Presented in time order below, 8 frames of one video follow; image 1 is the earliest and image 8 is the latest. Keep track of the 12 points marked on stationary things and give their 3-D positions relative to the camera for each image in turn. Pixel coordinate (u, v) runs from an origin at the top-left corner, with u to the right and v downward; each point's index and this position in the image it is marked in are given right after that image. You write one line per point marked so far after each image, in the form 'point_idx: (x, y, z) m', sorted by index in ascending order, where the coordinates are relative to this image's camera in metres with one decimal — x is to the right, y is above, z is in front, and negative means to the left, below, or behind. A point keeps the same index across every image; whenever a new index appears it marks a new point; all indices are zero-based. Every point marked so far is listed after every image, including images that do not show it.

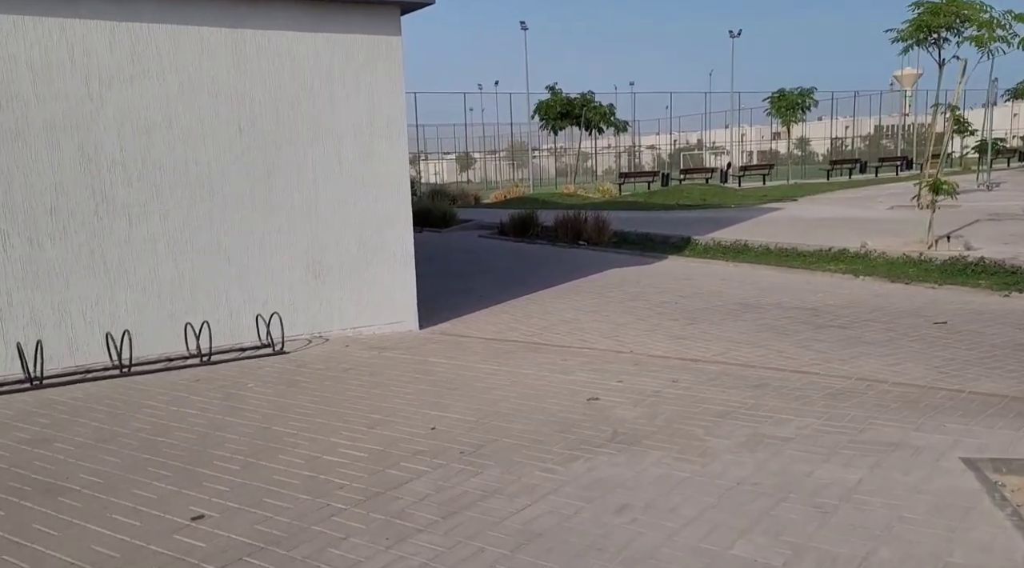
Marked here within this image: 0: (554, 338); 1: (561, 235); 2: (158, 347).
0: (+0.3, -0.5, +7.4) m
1: (+0.8, +0.9, +15.3) m
2: (-2.7, -0.5, +6.7) m
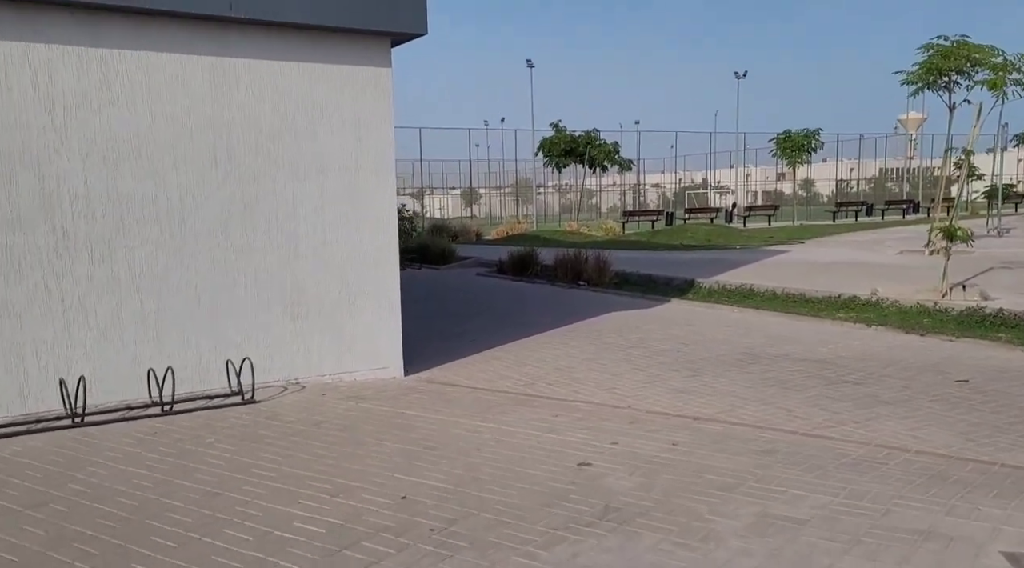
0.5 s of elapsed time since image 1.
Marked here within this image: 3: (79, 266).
0: (+0.3, -0.8, +6.9) m
1: (+0.8, +0.2, +14.9) m
2: (-2.8, -0.8, +6.2) m
3: (-3.0, +0.1, +6.1) m
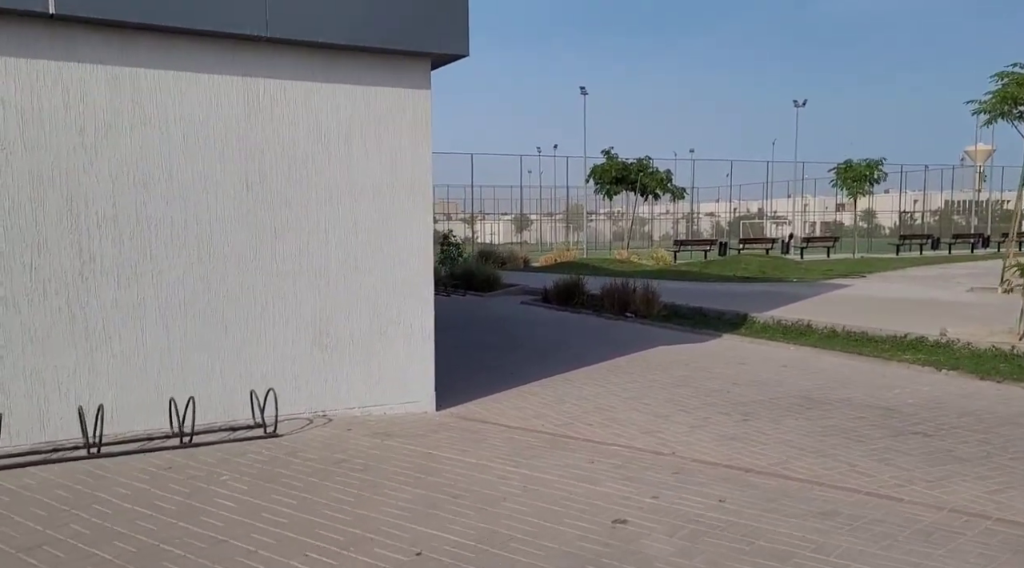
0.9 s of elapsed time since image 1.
0: (+0.5, -1.1, +6.5) m
1: (+1.5, -0.3, +14.4) m
2: (-2.5, -0.9, +6.0) m
3: (-2.7, 0.0, +5.9) m
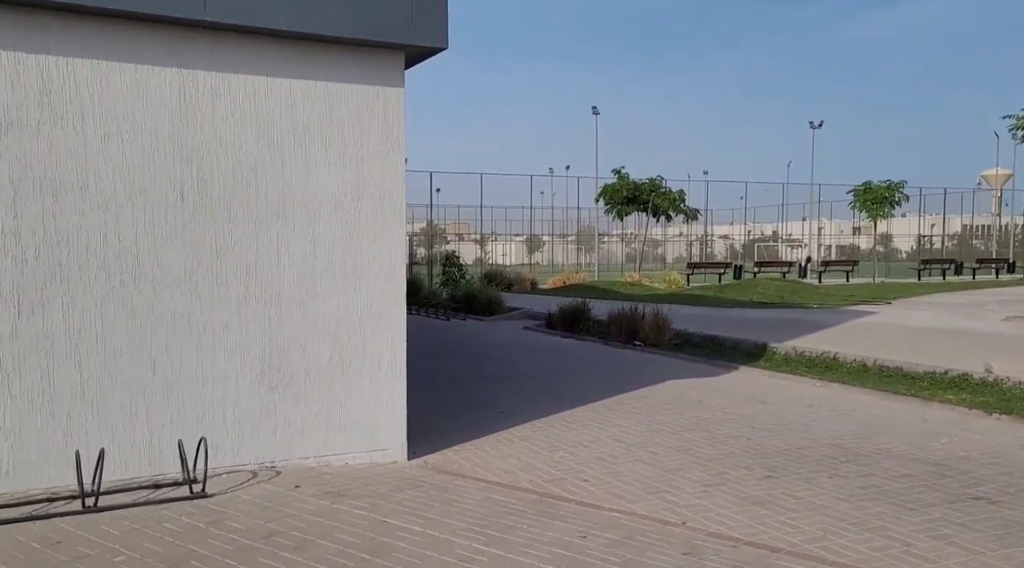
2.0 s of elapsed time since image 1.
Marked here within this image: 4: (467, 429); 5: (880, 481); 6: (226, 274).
0: (+0.4, -1.3, +5.5) m
1: (+1.5, -0.7, +13.4) m
2: (-2.6, -1.1, +5.0) m
3: (-2.8, -0.2, +4.9) m
4: (-0.4, -1.2, +7.3) m
5: (+2.3, -1.2, +5.7) m
6: (-1.8, +0.1, +5.5) m
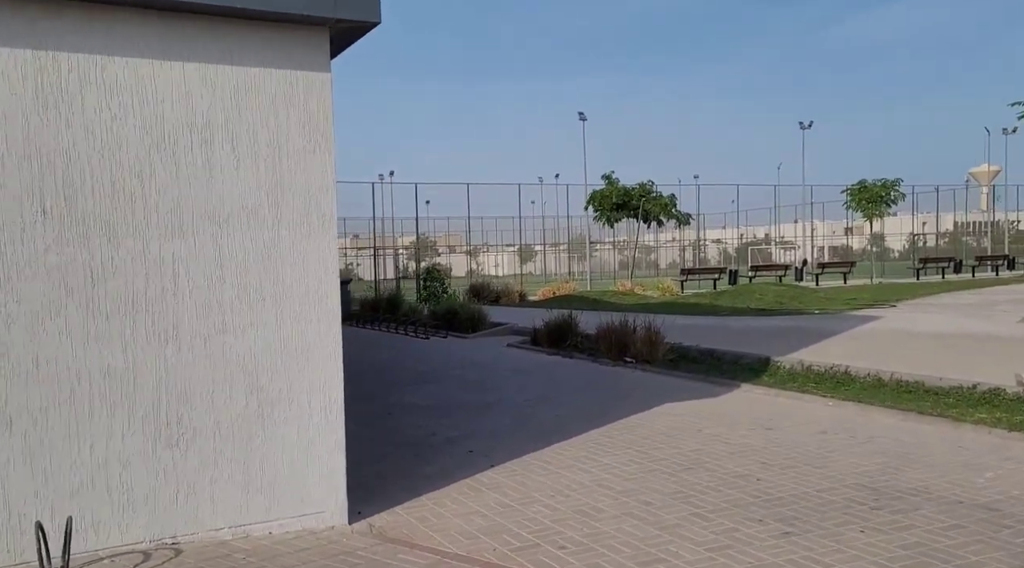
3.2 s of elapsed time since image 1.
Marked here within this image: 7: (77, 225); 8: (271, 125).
0: (+0.2, -1.4, +4.4) m
1: (+1.3, -0.9, +12.3) m
2: (-2.9, -1.3, +3.9) m
3: (-3.1, -0.4, +3.8) m
4: (-0.6, -1.4, +6.3) m
5: (+2.1, -1.3, +4.6) m
6: (-2.0, -0.1, +4.4) m
7: (-2.1, +0.3, +4.4) m
8: (-1.3, +0.9, +4.8) m
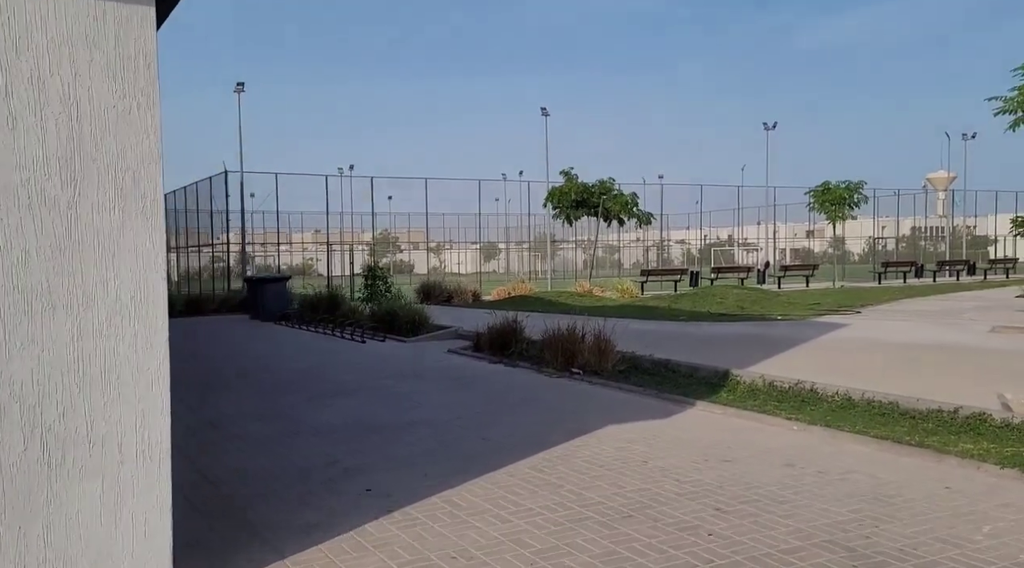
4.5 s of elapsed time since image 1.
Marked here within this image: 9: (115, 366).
0: (-0.3, -1.4, +3.3) m
1: (+0.4, -0.9, +11.2) m
2: (-3.3, -1.3, +2.7) m
3: (-3.5, -0.4, +2.6) m
4: (-1.2, -1.4, +5.1) m
5: (+1.6, -1.3, +3.5) m
6: (-2.5, -0.1, +3.2) m
7: (-2.6, +0.3, +3.1) m
8: (-1.8, +0.8, +3.6) m
9: (-1.7, -0.4, +3.7) m
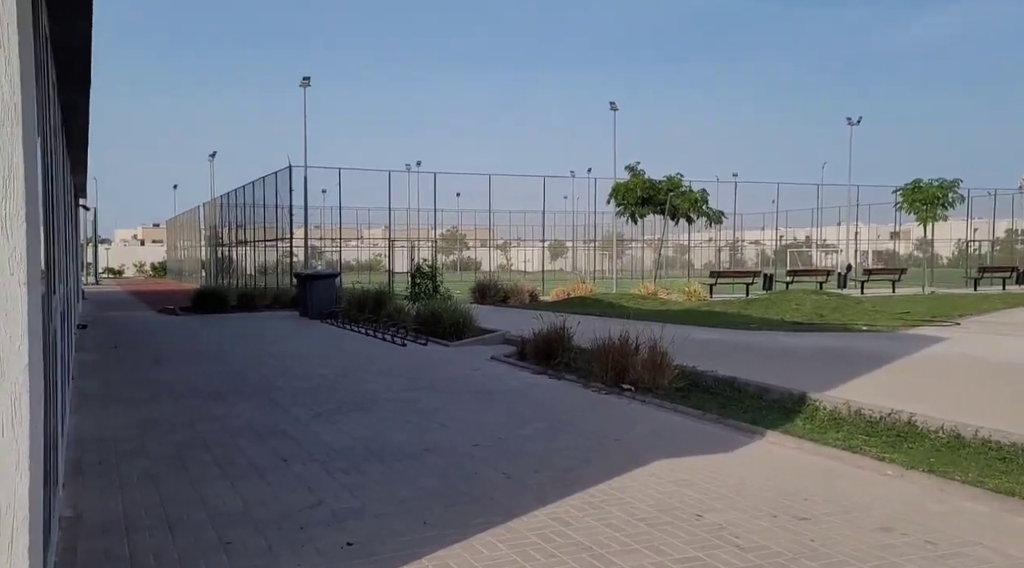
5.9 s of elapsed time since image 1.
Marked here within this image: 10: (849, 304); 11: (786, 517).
0: (-0.4, -1.4, +2.1) m
1: (+1.0, -1.0, +10.0) m
2: (-3.5, -1.3, +1.7) m
3: (-3.7, -0.4, +1.6) m
4: (-1.2, -1.4, +4.0) m
5: (+1.5, -1.4, +2.2) m
6: (-2.6, -0.1, +2.2) m
7: (-2.7, +0.3, +2.1) m
8: (-1.9, +0.8, +2.5) m
9: (-1.7, -0.4, +2.6) m
10: (+7.1, -0.5, +18.7) m
11: (+1.6, -1.3, +5.2) m
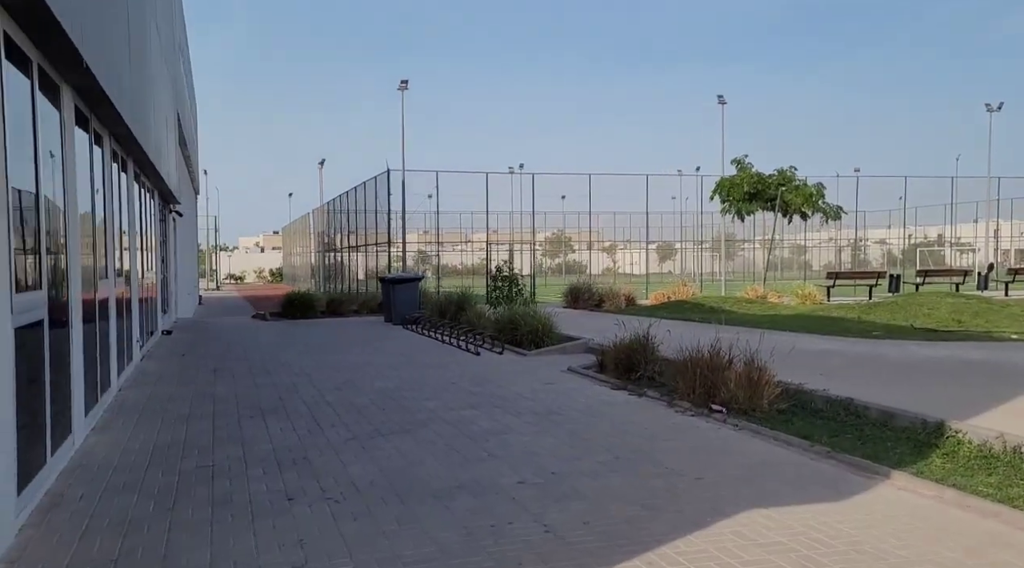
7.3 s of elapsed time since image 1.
0: (-0.7, -1.4, +0.8) m
1: (+1.6, -1.0, +8.5) m
2: (-3.8, -1.3, +0.9) m
3: (-4.0, -0.4, +0.8) m
4: (-1.2, -1.4, +2.8) m
5: (+1.2, -1.4, +0.7) m
6: (-2.9, -0.1, +1.2) m
7: (-3.0, +0.3, +1.2) m
8: (-2.1, +0.8, +1.4) m
9: (-1.9, -0.4, +1.5) m
10: (+8.8, -0.5, +16.4) m
11: (+1.7, -1.3, +3.6) m
